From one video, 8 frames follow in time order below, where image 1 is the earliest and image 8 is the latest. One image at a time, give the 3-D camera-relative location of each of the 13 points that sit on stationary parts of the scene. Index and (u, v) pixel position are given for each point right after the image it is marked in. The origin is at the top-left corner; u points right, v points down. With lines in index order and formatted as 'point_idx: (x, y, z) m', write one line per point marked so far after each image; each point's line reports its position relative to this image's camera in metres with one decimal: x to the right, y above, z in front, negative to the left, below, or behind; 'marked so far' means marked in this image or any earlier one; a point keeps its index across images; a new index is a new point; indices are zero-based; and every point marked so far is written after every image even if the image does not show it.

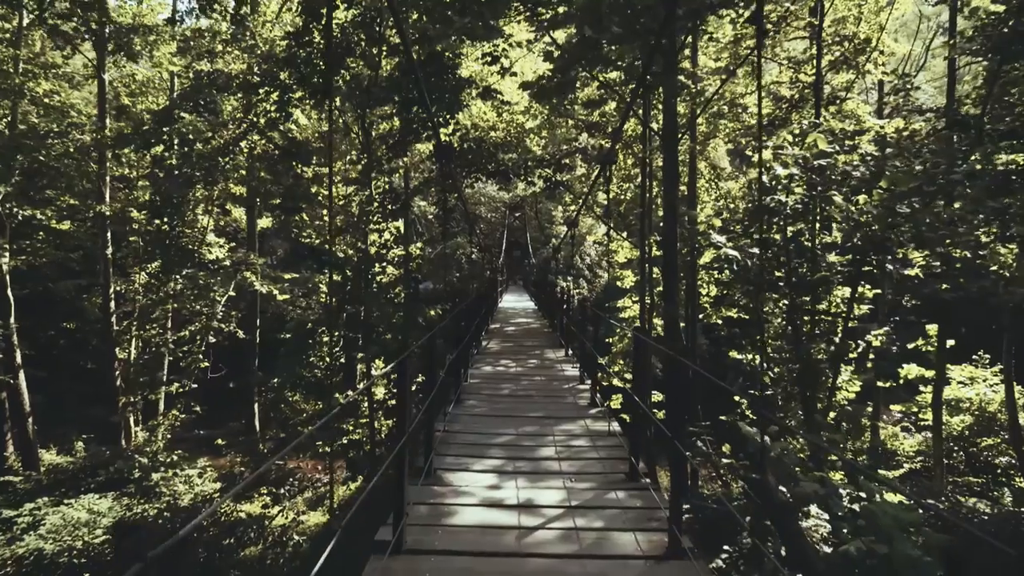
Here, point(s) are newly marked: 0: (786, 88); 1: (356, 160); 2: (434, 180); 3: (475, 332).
0: (+3.6, +2.7, +9.5) m
1: (-1.8, +1.5, +8.2) m
2: (-0.9, +1.2, +8.2) m
3: (-0.5, -0.7, +8.8) m
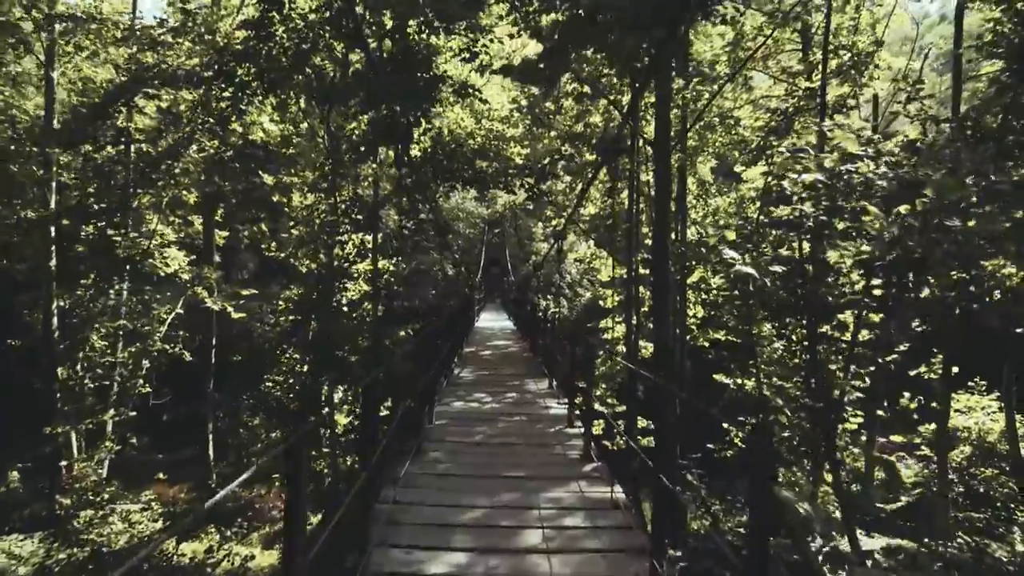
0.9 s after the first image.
0: (+3.4, +2.4, +9.1) m
1: (-2.0, +1.3, +7.6) m
2: (-1.1, +1.0, +7.6) m
3: (-0.8, -0.9, +8.2) m
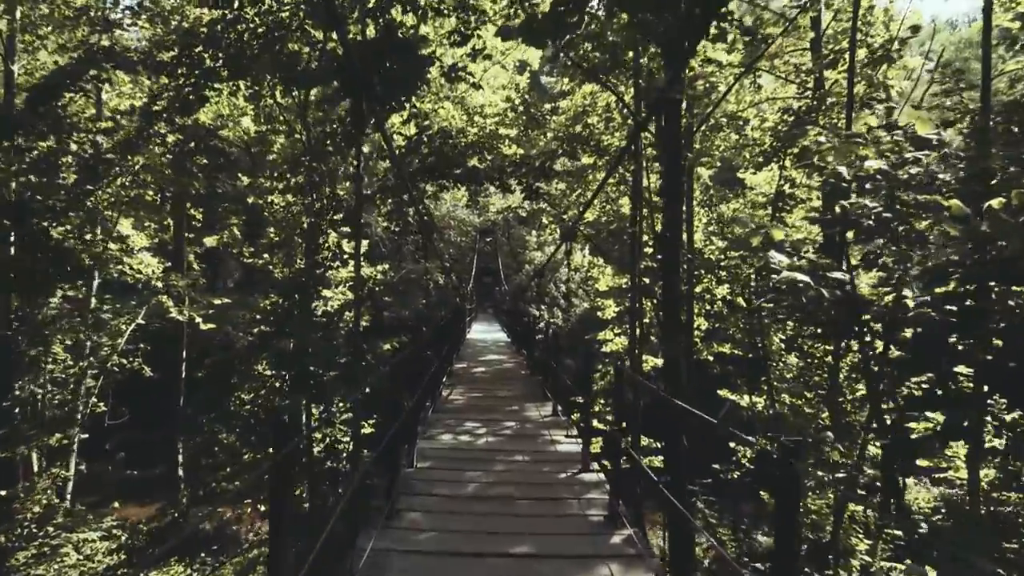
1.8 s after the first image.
0: (+3.3, +2.3, +8.6) m
1: (-2.1, +1.2, +7.0) m
2: (-1.2, +0.9, +7.0) m
3: (-0.8, -1.0, +7.6) m
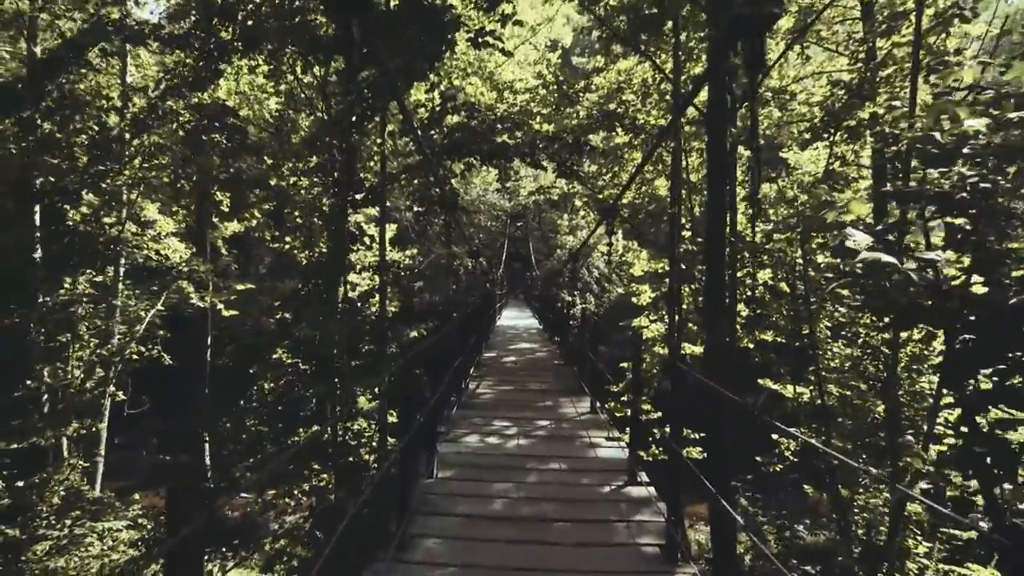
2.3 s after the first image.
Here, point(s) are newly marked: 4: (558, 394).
0: (+3.7, +2.5, +8.0) m
1: (-1.8, +1.3, +6.7) m
2: (-0.9, +1.1, +6.7) m
3: (-0.5, -0.8, +7.3) m
4: (+0.5, -1.1, +7.2) m
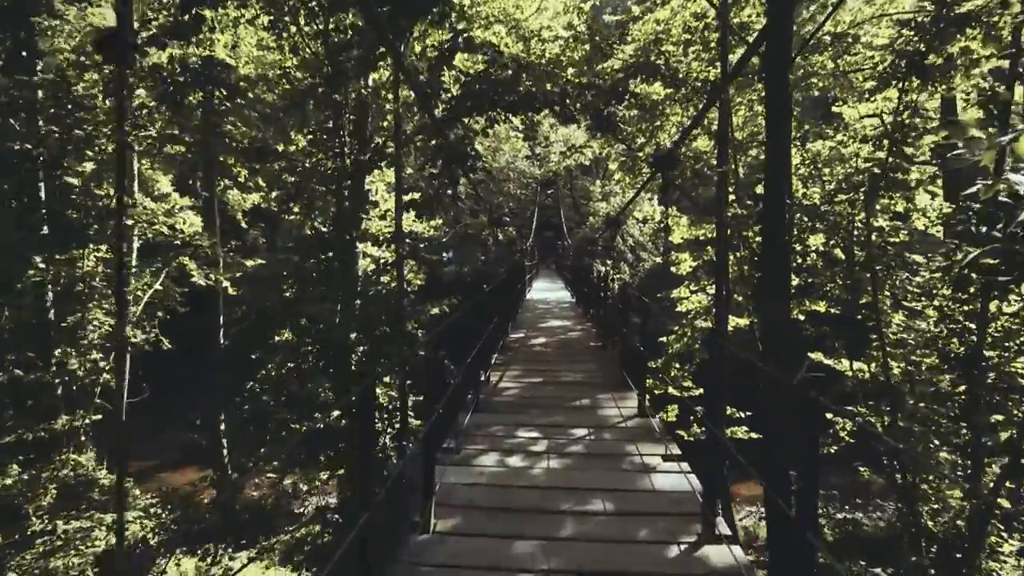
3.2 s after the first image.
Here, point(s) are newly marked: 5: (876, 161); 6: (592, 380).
0: (+4.0, +2.8, +7.2) m
1: (-1.6, +1.6, +6.1) m
2: (-0.6, +1.3, +6.1) m
3: (-0.2, -0.6, +6.7) m
4: (+0.8, -0.9, +6.6) m
5: (+3.5, +1.2, +6.9) m
6: (+0.7, -0.9, +6.7) m
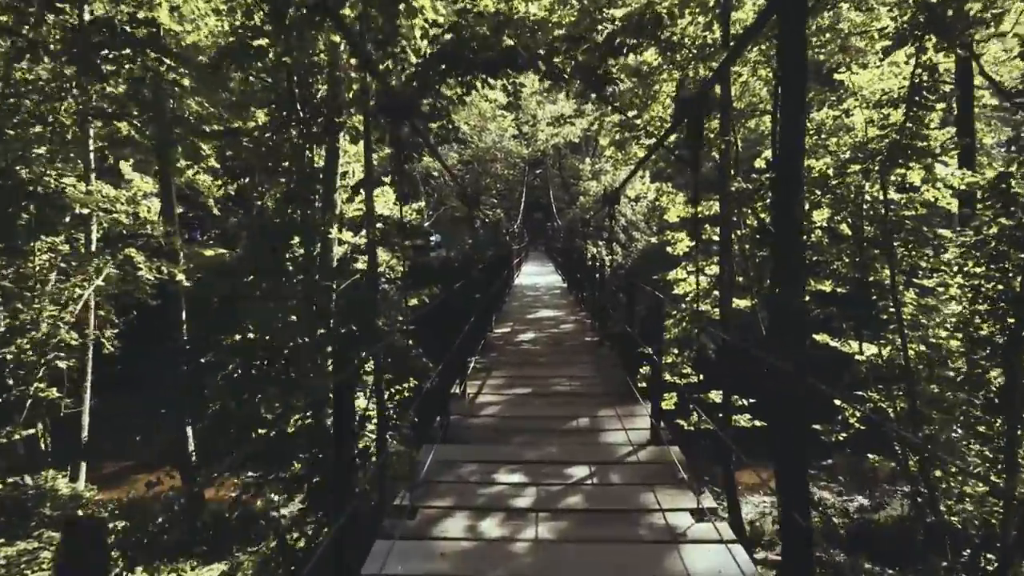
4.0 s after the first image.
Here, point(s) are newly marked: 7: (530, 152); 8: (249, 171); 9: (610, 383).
0: (+3.8, +3.0, +6.6) m
1: (-1.7, +1.6, +5.5) m
2: (-0.8, +1.4, +5.5) m
3: (-0.3, -0.4, +6.2) m
4: (+0.7, -0.7, +6.1) m
5: (+3.4, +1.4, +6.3) m
6: (+0.6, -0.8, +6.1) m
7: (+0.5, +3.7, +19.4) m
8: (-2.1, +1.1, +6.3) m
9: (+0.9, -0.7, +6.2) m
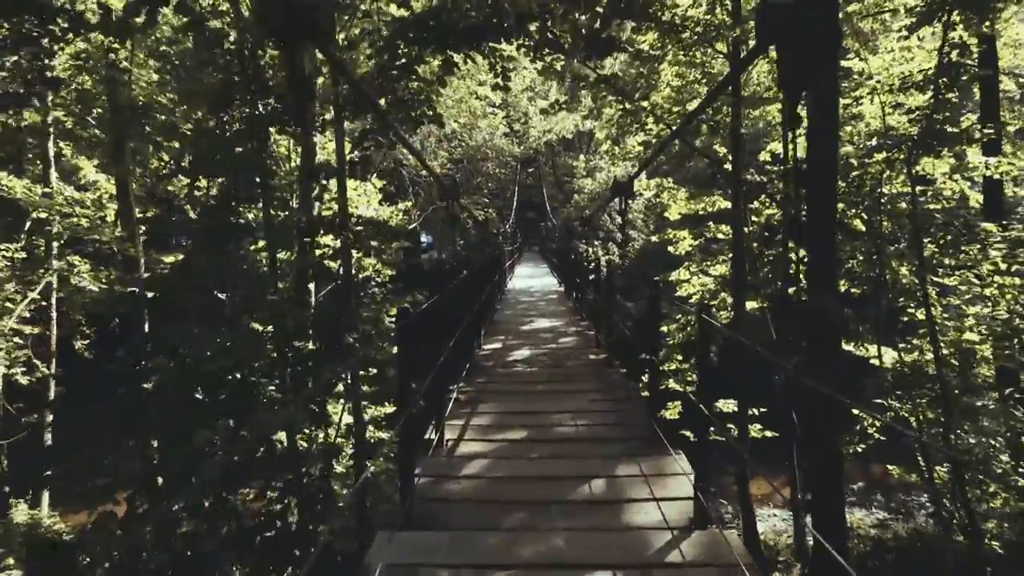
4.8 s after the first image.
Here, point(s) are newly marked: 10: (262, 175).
0: (+3.7, +3.0, +6.1) m
1: (-1.8, +1.6, +5.0) m
2: (-0.9, +1.4, +4.9) m
3: (-0.4, -0.5, +5.6) m
4: (+0.6, -0.8, +5.6) m
5: (+3.3, +1.4, +5.8) m
6: (+0.6, -0.8, +5.6) m
7: (+0.3, +3.7, +18.9) m
8: (-2.2, +1.0, +5.8) m
9: (+0.8, -0.8, +5.7) m
10: (-1.7, +0.9, +5.1) m
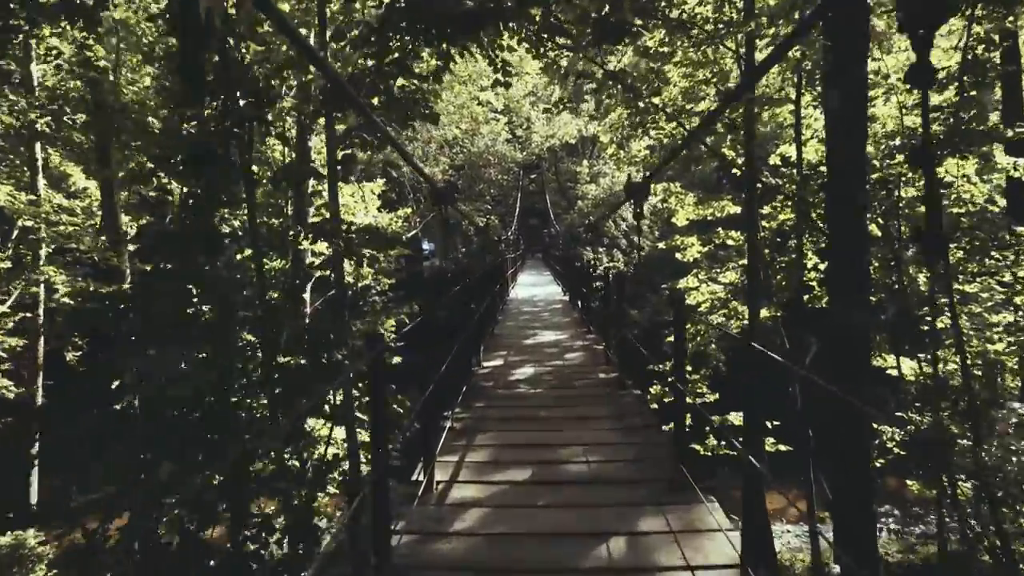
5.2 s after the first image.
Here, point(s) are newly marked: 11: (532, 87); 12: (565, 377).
0: (+3.7, +3.0, +5.8) m
1: (-1.8, +1.5, +4.7) m
2: (-0.9, +1.3, +4.6) m
3: (-0.4, -0.6, +5.3) m
4: (+0.7, -0.8, +5.3) m
5: (+3.3, +1.3, +5.5) m
6: (+0.6, -0.9, +5.3) m
7: (+0.3, +3.5, +18.6) m
8: (-2.2, +0.9, +5.5) m
9: (+0.8, -0.8, +5.4) m
10: (-1.7, +0.8, +4.8) m
11: (+0.4, +3.4, +12.0) m
12: (+0.5, -0.7, +6.8) m
